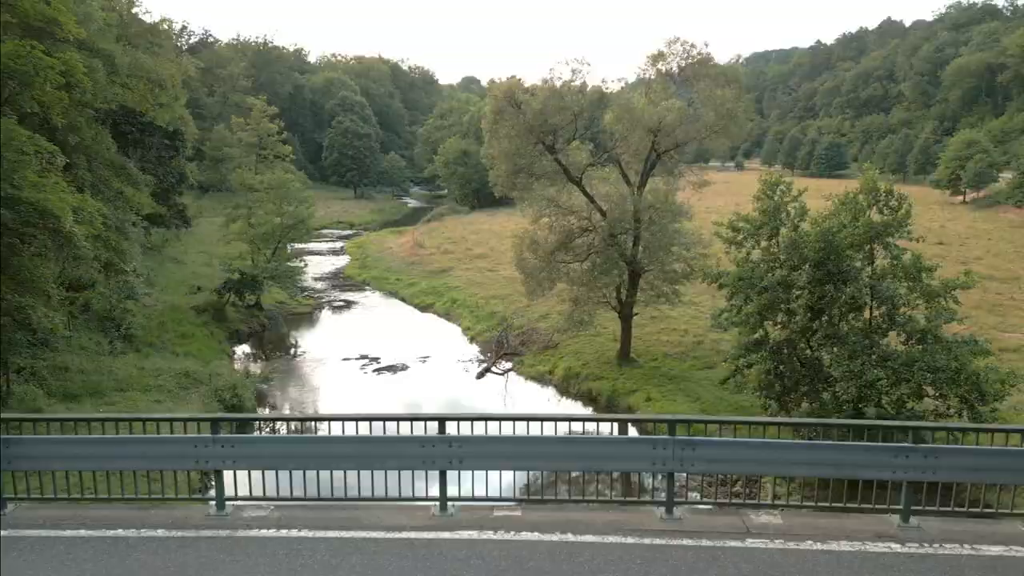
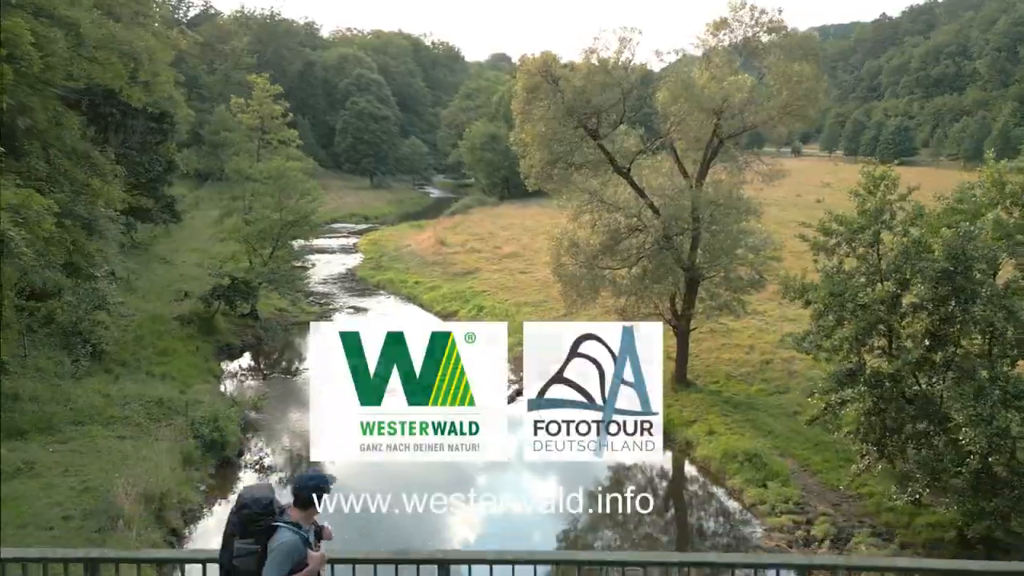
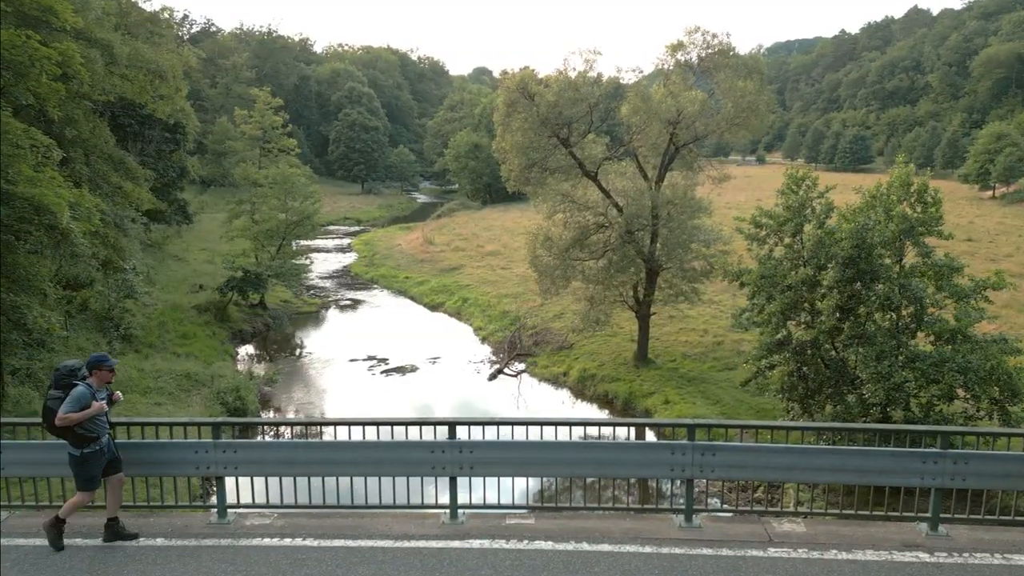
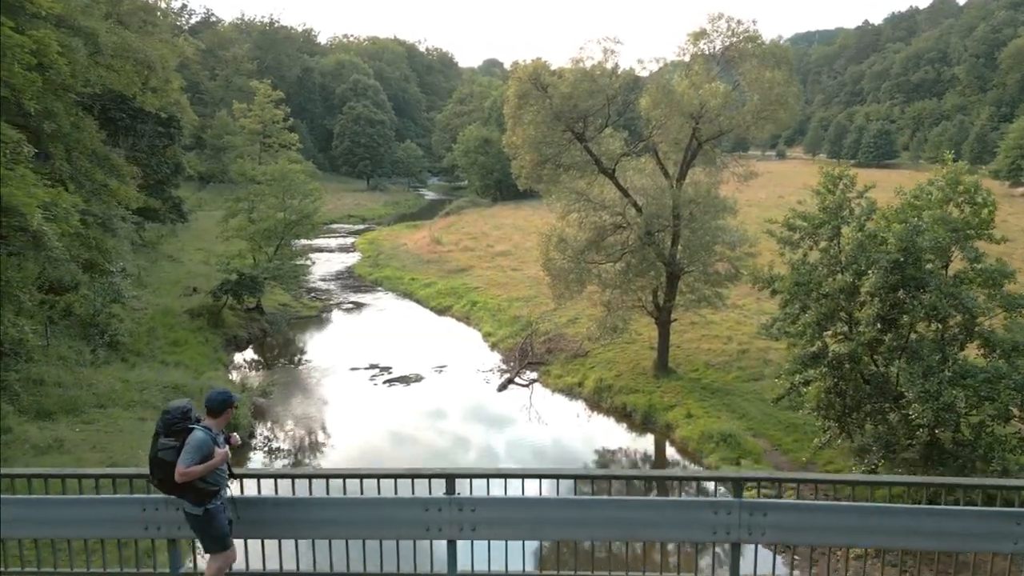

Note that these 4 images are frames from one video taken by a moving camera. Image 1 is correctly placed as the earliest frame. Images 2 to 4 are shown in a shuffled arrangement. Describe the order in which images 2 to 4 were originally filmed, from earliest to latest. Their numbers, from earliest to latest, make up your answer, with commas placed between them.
3, 4, 2
